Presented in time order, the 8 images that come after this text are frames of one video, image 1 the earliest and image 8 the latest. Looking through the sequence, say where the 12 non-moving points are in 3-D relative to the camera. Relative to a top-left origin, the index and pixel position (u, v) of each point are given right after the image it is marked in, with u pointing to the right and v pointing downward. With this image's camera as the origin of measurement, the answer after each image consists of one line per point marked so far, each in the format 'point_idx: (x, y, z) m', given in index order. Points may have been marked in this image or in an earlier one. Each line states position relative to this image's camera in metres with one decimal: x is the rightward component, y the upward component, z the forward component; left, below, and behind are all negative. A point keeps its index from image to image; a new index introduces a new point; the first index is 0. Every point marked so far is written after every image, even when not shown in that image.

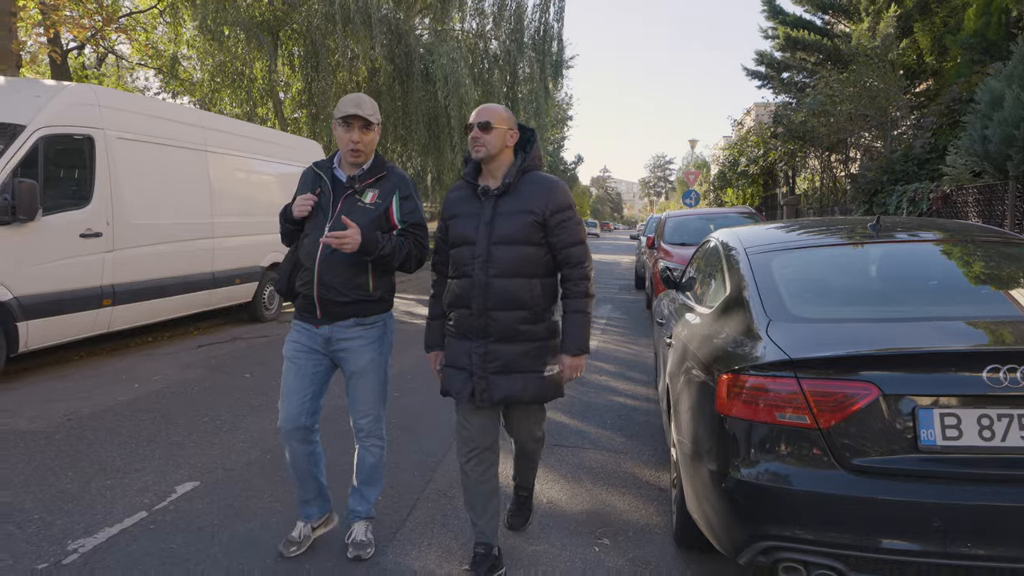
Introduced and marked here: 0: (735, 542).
0: (+0.8, -1.0, +2.6) m
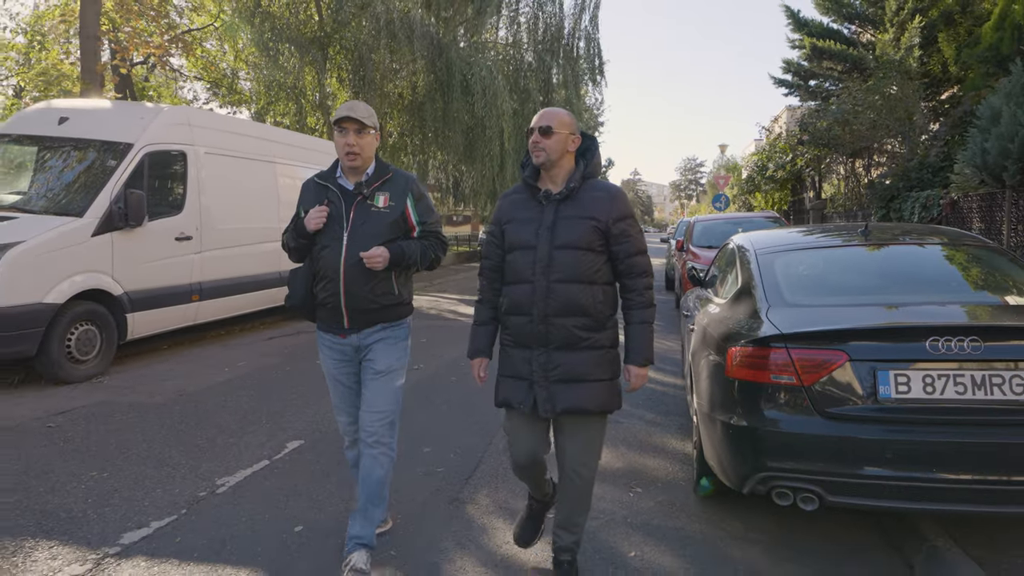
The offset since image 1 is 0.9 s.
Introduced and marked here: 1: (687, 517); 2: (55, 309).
0: (+1.1, -0.9, +3.4) m
1: (+1.0, -1.3, +3.9) m
2: (-4.4, -0.2, +6.6) m
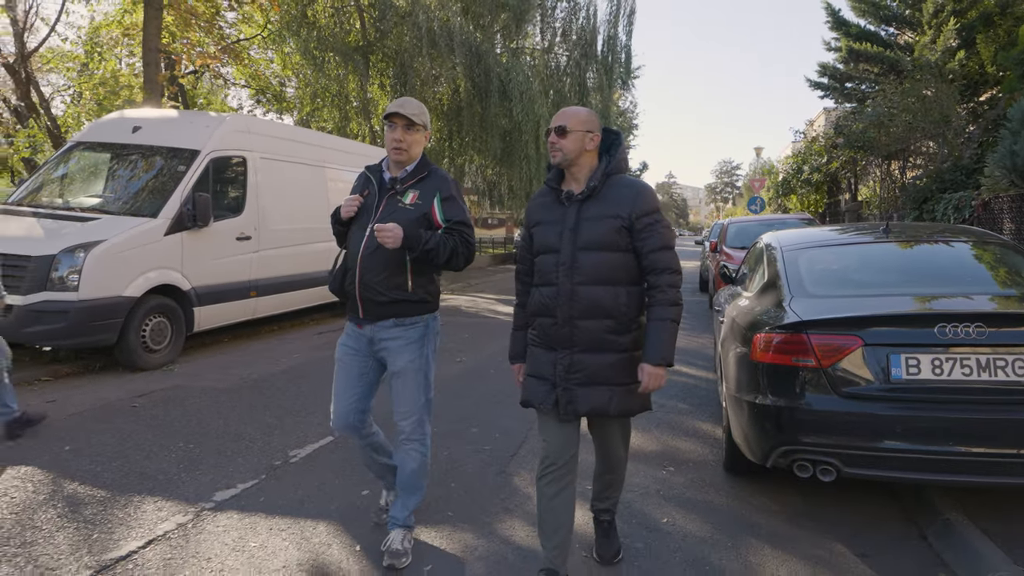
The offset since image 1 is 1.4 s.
0: (+1.4, -0.9, +3.7) m
1: (+1.3, -1.3, +4.2) m
2: (-3.9, -0.1, +7.2) m
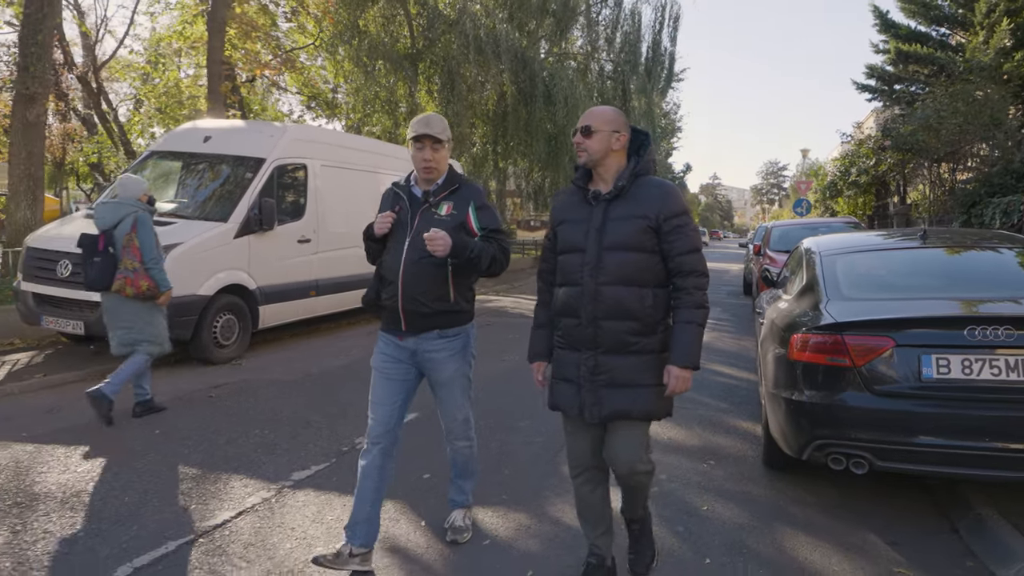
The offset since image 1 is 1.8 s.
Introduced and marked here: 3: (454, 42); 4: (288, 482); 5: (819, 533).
0: (+1.7, -0.9, +4.0) m
1: (+1.6, -1.3, +4.5) m
2: (-3.4, -0.1, +7.7) m
3: (-1.6, +6.5, +18.3) m
4: (-1.4, -1.2, +4.2) m
5: (+1.7, -1.4, +3.8) m
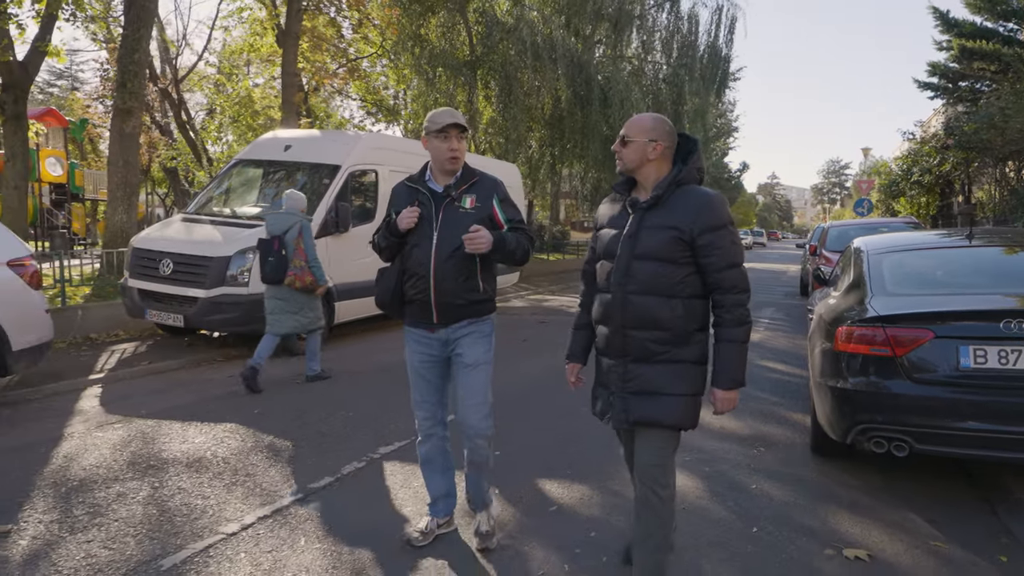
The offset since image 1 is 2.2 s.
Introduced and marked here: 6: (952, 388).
0: (+2.1, -0.9, +4.3) m
1: (+2.0, -1.3, +4.8) m
2: (-2.7, -0.1, +8.4) m
3: (0.0, +6.6, +18.8) m
4: (-0.9, -1.2, +4.7) m
5: (+2.1, -1.3, +4.1) m
6: (+2.5, -0.6, +3.9) m
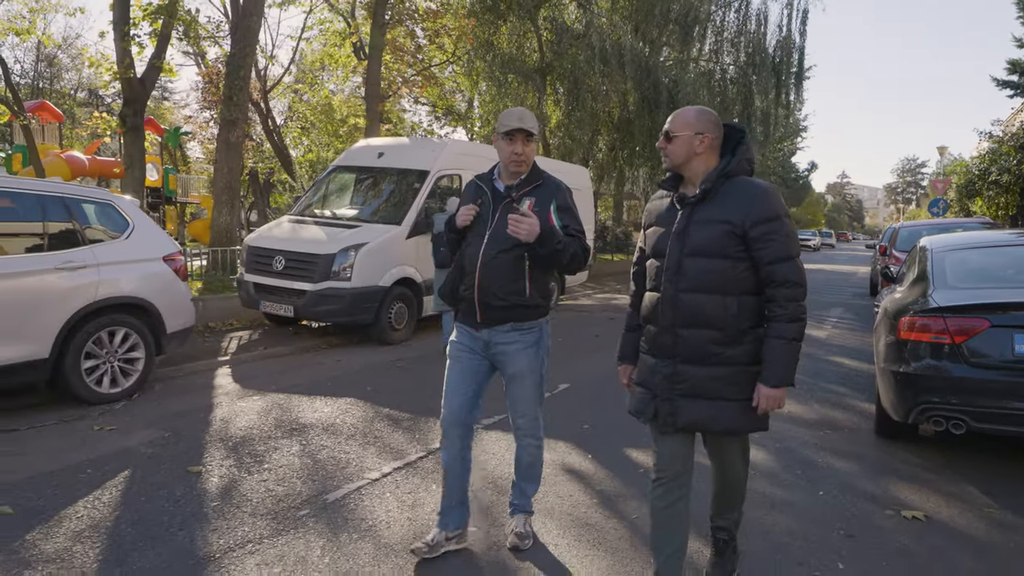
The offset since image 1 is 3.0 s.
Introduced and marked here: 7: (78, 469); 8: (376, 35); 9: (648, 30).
0: (+2.7, -0.8, +4.7) m
1: (+2.7, -1.2, +5.2) m
2: (-1.7, 0.0, +9.2) m
3: (+1.9, +6.6, +19.3) m
4: (-0.2, -1.1, +5.4) m
5: (+2.7, -1.3, +4.5) m
6: (+3.1, -0.5, +4.3) m
7: (-2.7, -1.2, +4.4) m
8: (-3.1, +5.8, +15.6) m
9: (+3.9, +7.4, +19.5) m
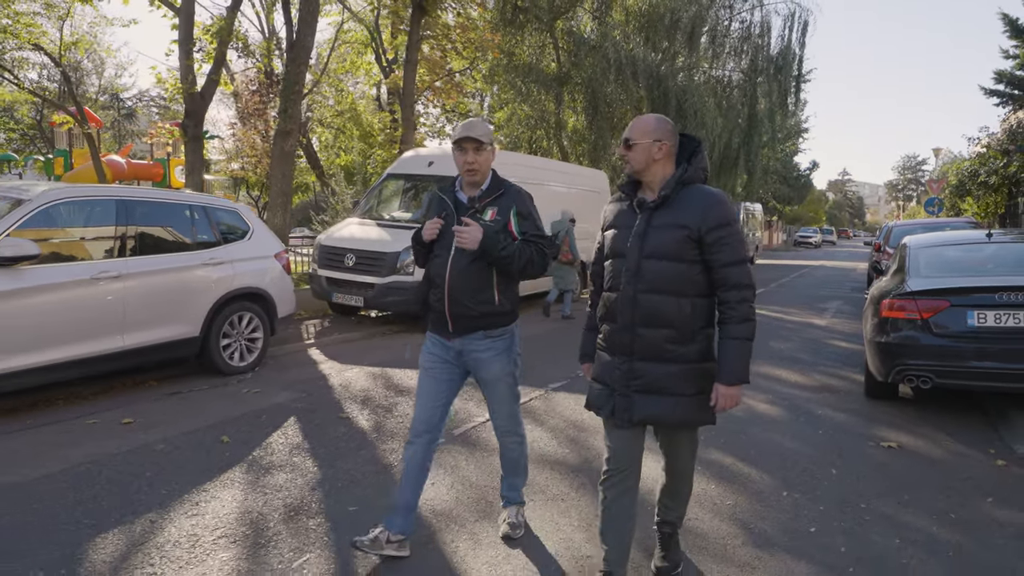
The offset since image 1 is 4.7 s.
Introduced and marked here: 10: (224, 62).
0: (+3.3, -0.7, +6.0) m
1: (+3.3, -1.1, +6.6) m
2: (-1.1, +0.1, +10.6) m
3: (+2.5, +6.7, +20.7) m
4: (+0.4, -1.0, +6.8) m
5: (+3.3, -1.2, +5.9) m
6: (+3.7, -0.4, +5.7) m
7: (-2.1, -1.1, +5.7) m
8: (-2.5, +5.9, +16.9) m
9: (+4.5, +7.5, +20.9) m
10: (-6.5, +5.1, +15.3) m
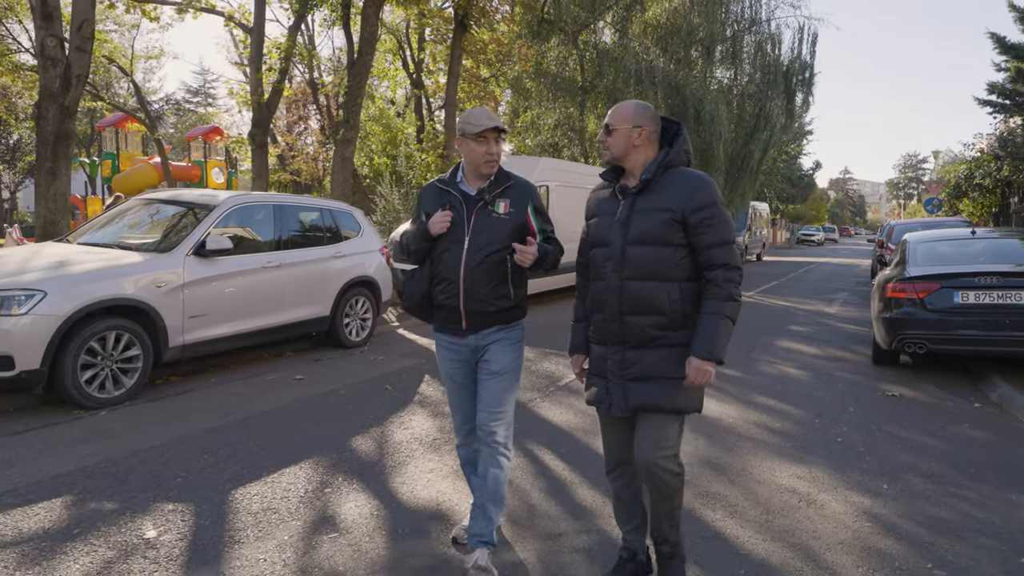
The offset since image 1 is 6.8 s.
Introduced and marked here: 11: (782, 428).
0: (+4.2, -0.6, +7.6) m
1: (+4.2, -1.0, +8.2) m
2: (-0.2, +0.2, +12.1) m
3: (+3.4, +6.9, +22.2) m
4: (+1.3, -0.8, +8.4) m
5: (+4.2, -1.0, +7.5) m
6: (+4.6, -0.3, +7.2) m
7: (-1.2, -0.9, +7.3) m
8: (-1.6, +6.1, +18.5) m
9: (+5.4, +7.7, +22.4) m
10: (-5.5, +5.3, +16.9) m
11: (+2.2, -1.2, +5.7) m
